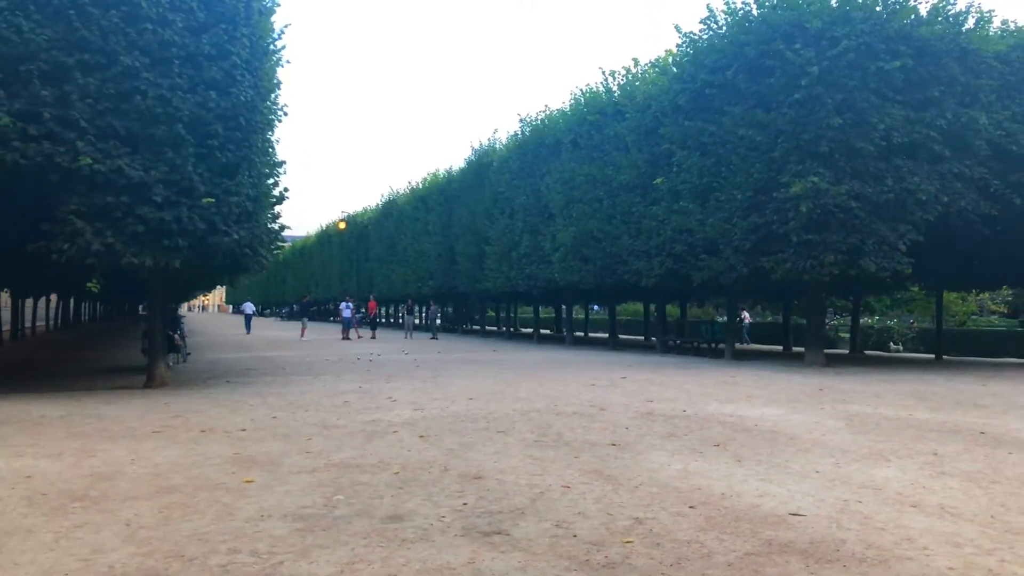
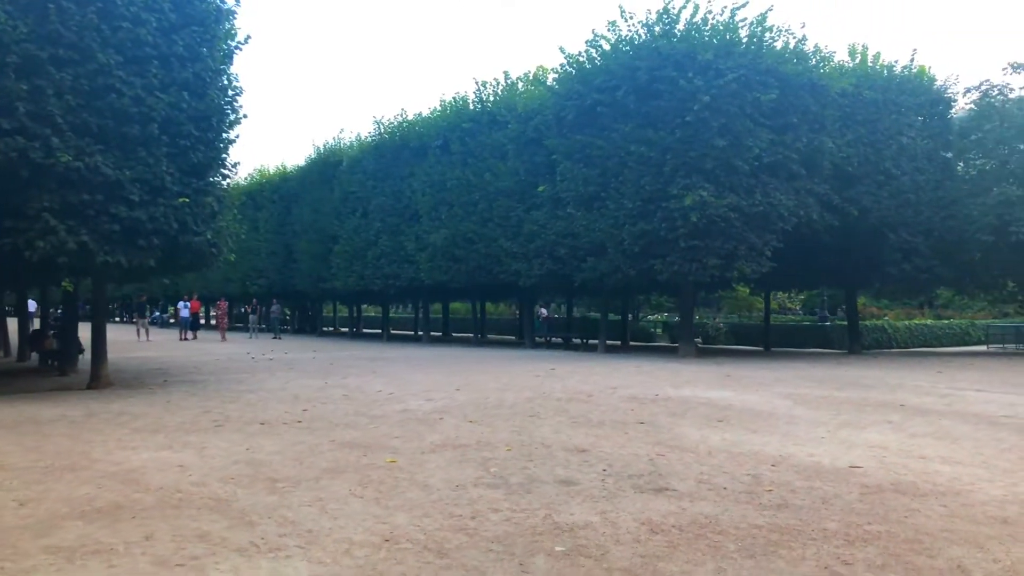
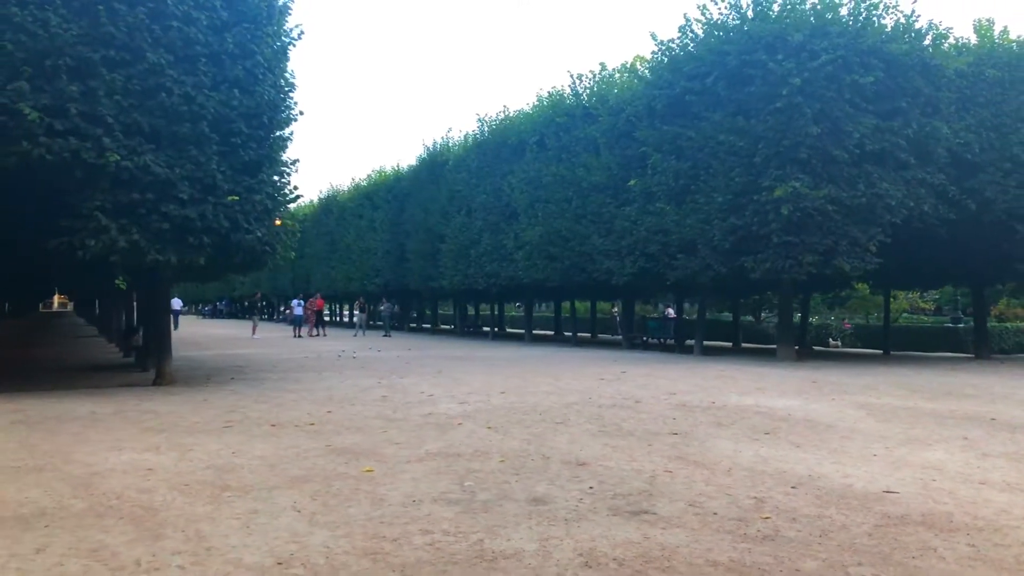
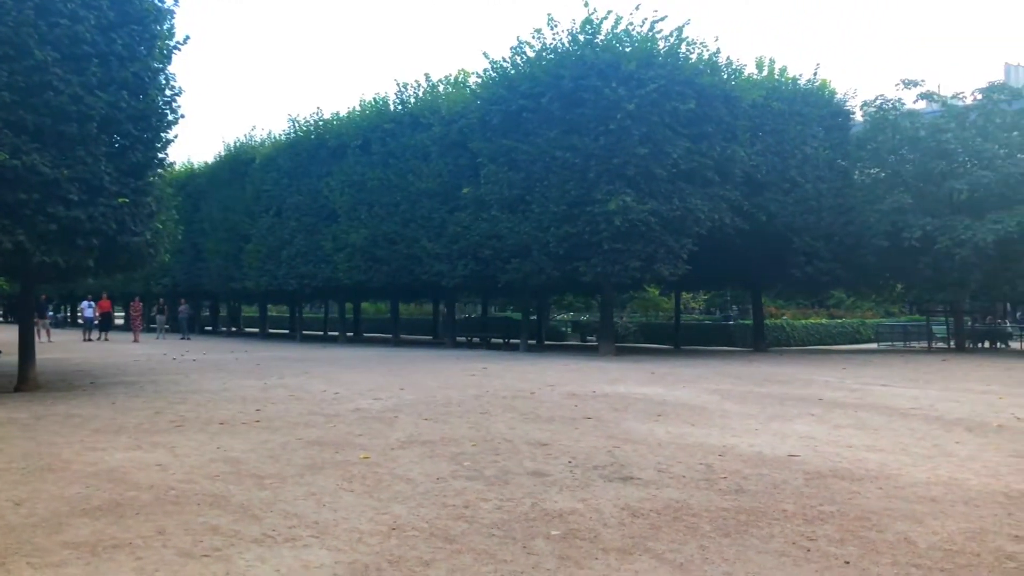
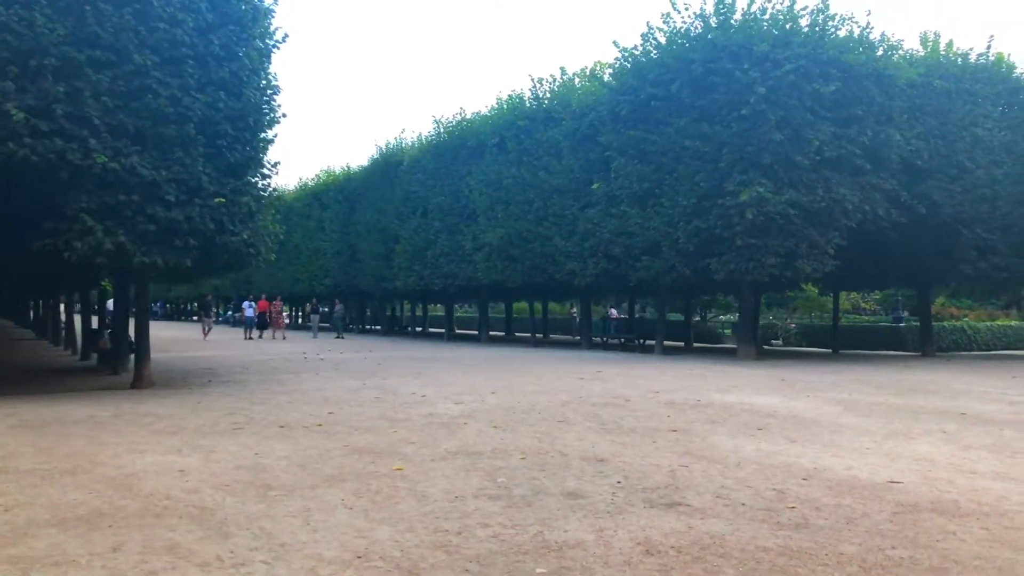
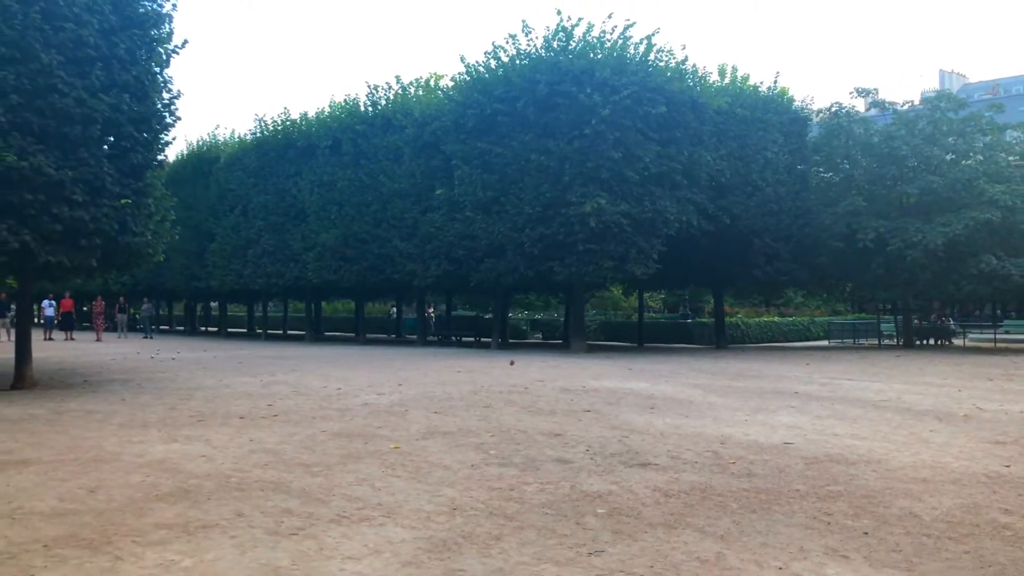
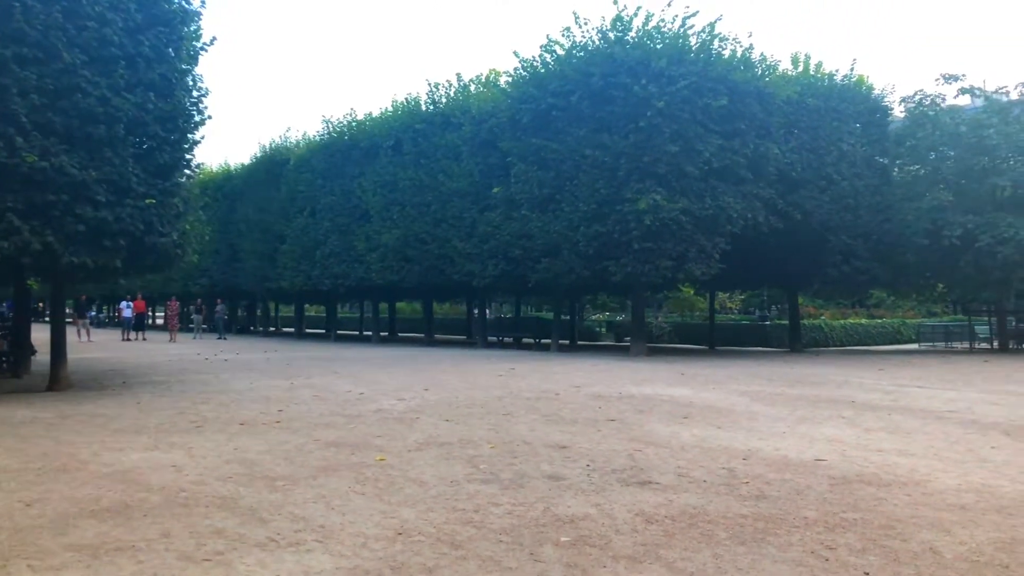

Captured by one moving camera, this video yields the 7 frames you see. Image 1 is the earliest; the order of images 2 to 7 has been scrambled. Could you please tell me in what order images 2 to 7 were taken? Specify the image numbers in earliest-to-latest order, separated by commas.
3, 5, 2, 7, 4, 6
